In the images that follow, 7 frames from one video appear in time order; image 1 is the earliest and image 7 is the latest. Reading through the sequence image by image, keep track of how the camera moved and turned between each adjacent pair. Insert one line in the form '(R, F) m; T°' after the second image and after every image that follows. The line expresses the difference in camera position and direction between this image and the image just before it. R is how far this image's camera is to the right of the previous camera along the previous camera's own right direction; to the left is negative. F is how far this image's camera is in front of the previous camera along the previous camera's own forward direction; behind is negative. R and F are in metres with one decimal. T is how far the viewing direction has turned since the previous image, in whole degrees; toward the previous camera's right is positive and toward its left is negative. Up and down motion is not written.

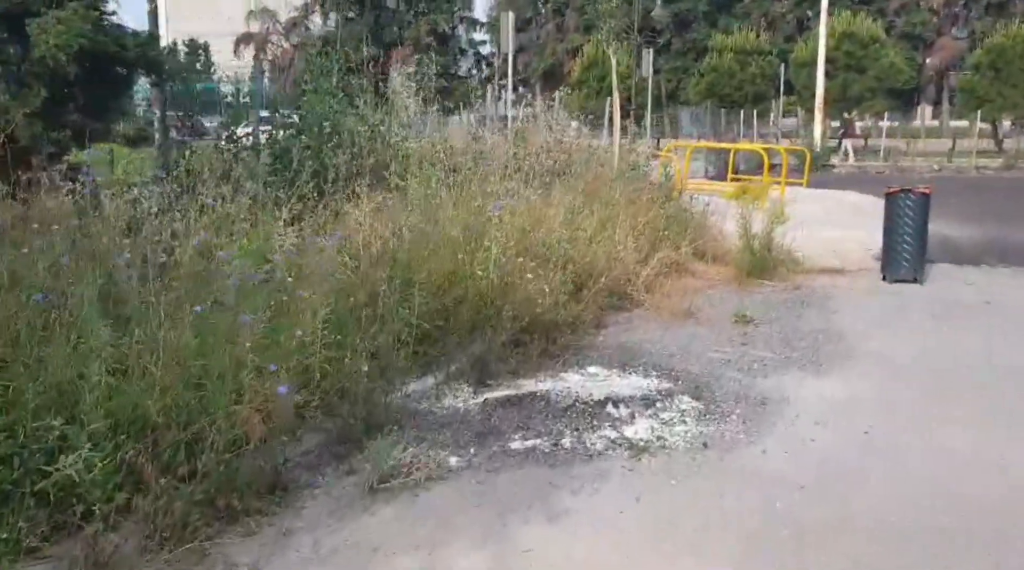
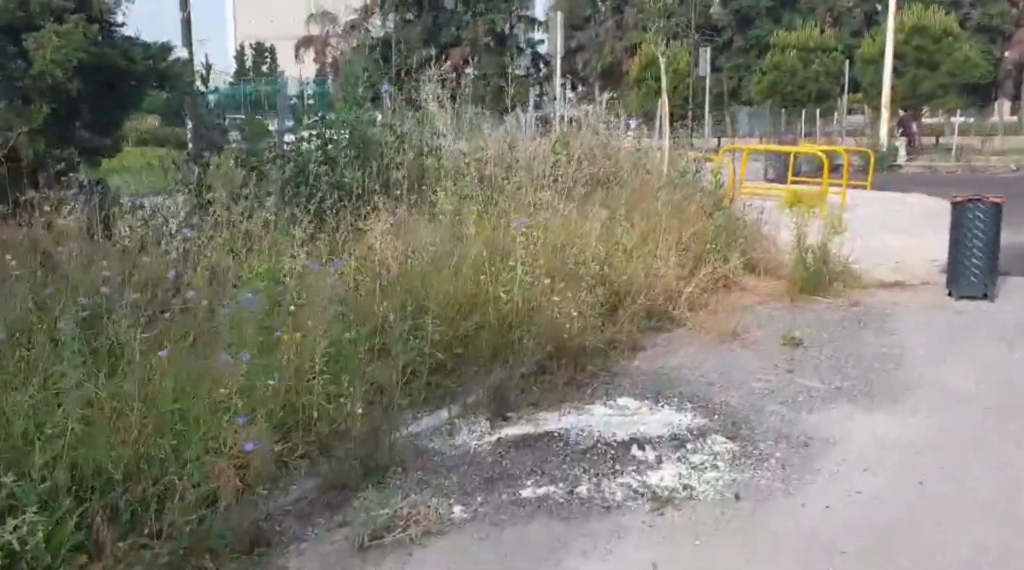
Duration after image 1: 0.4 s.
(+0.2, +0.4) m; -3°
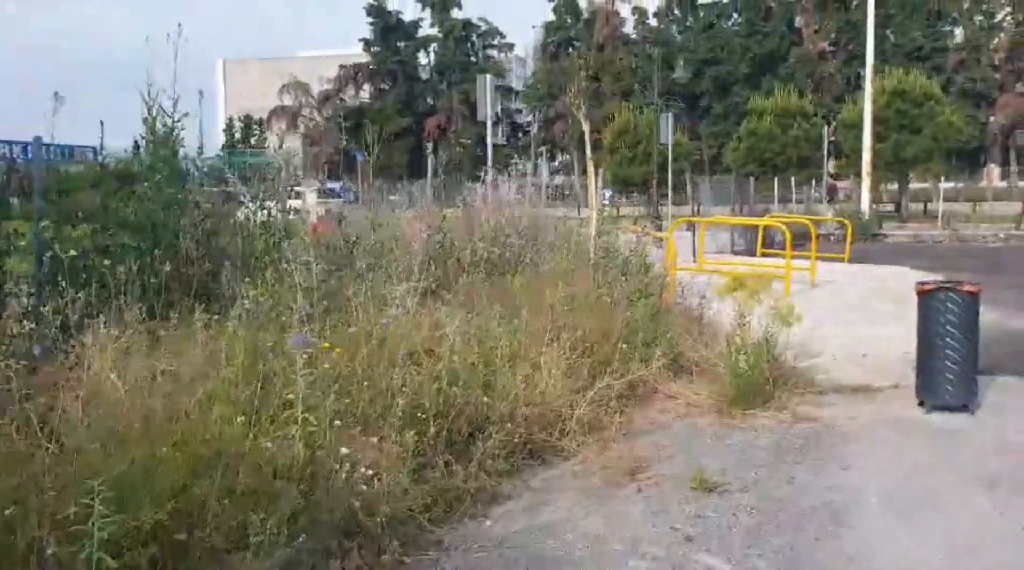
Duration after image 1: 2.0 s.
(+0.9, +1.7) m; 0°
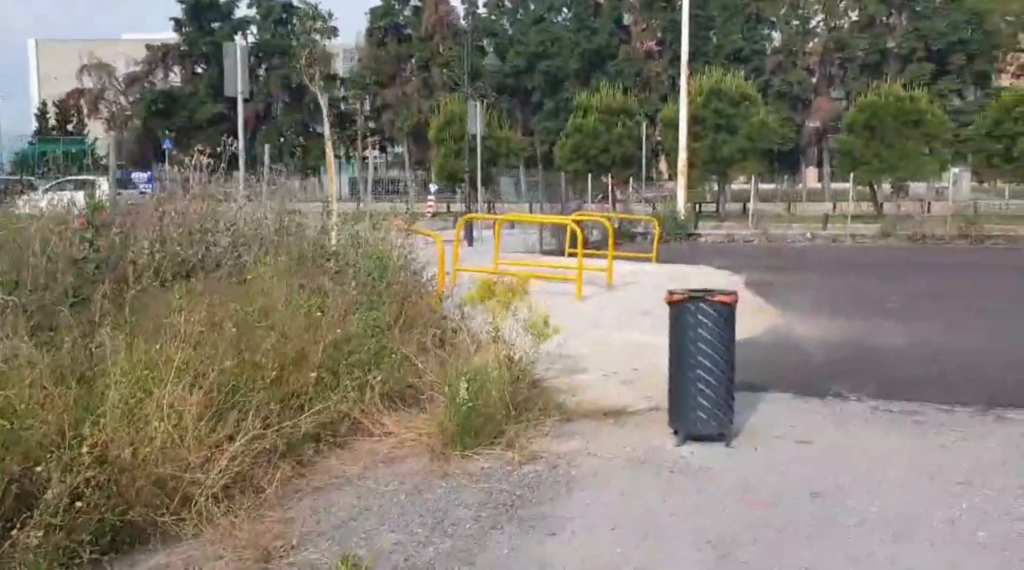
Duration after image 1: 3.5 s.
(+1.0, +1.4) m; +9°
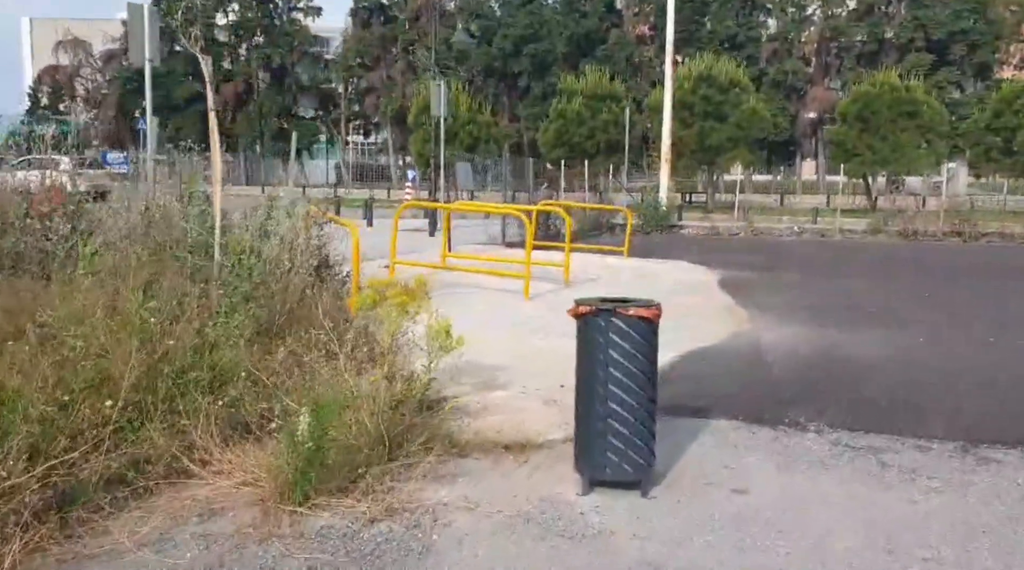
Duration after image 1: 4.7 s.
(+0.6, +1.3) m; 0°
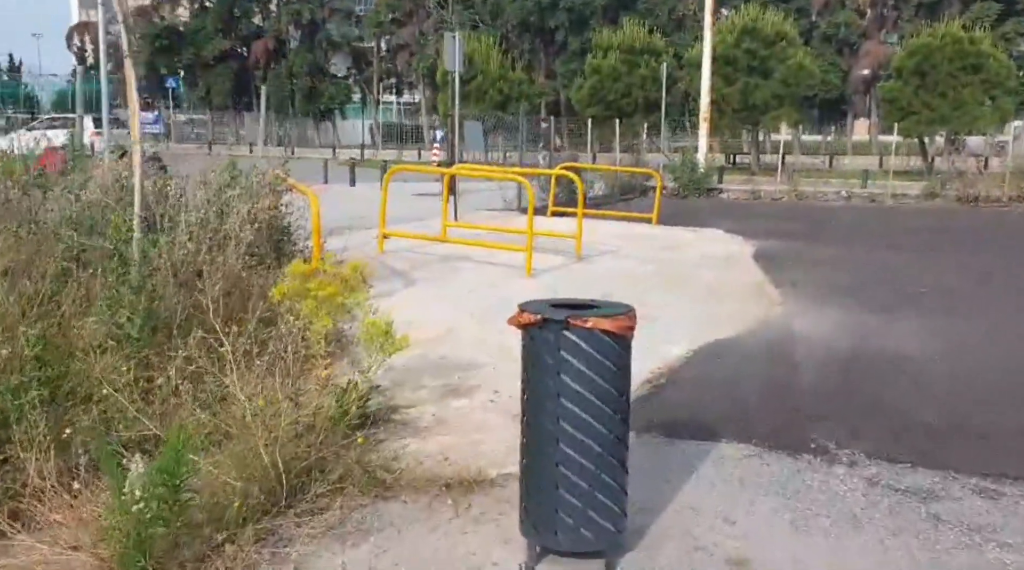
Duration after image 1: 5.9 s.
(+0.5, +1.3) m; -3°
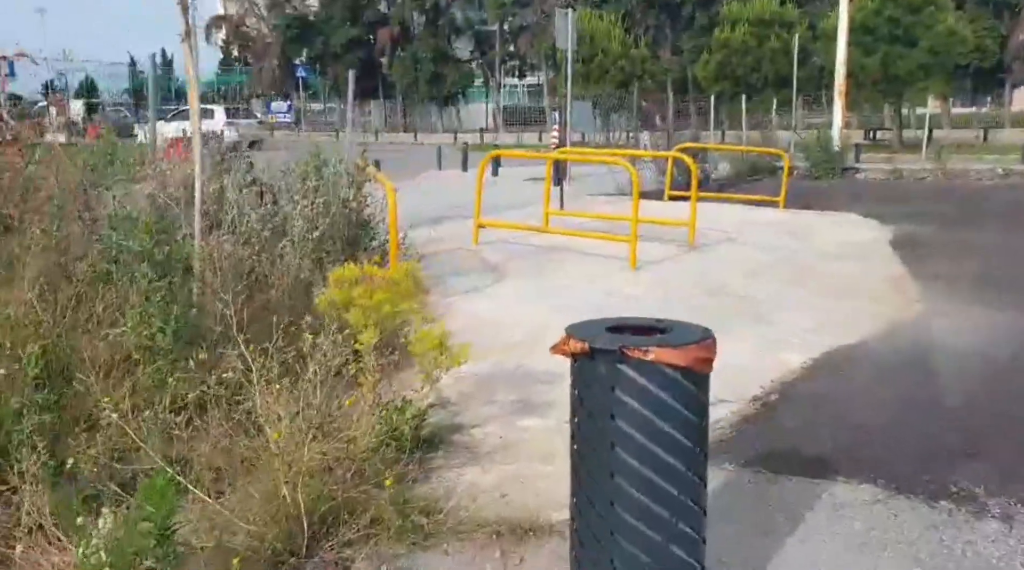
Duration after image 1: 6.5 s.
(+0.3, +0.8) m; -7°
